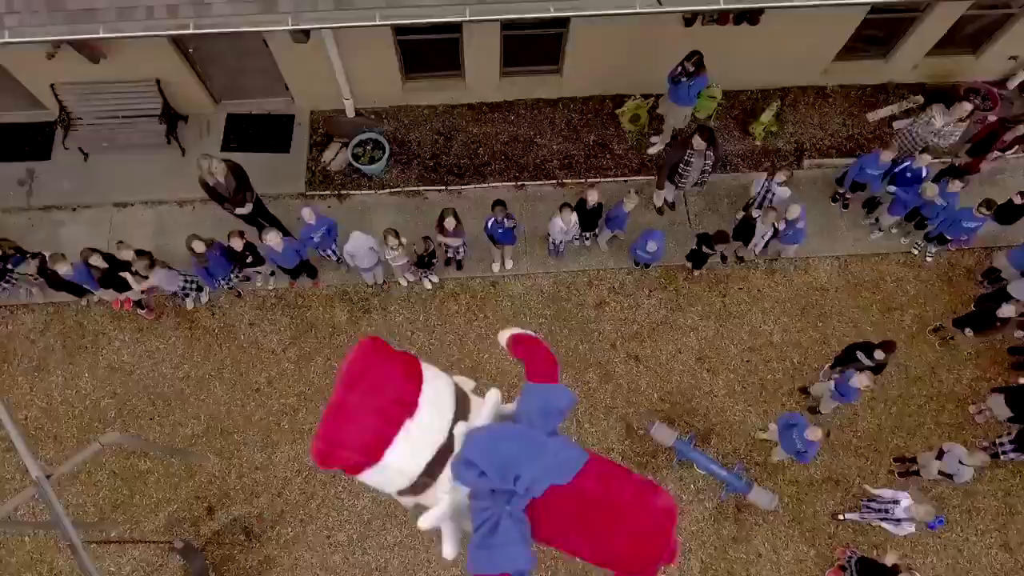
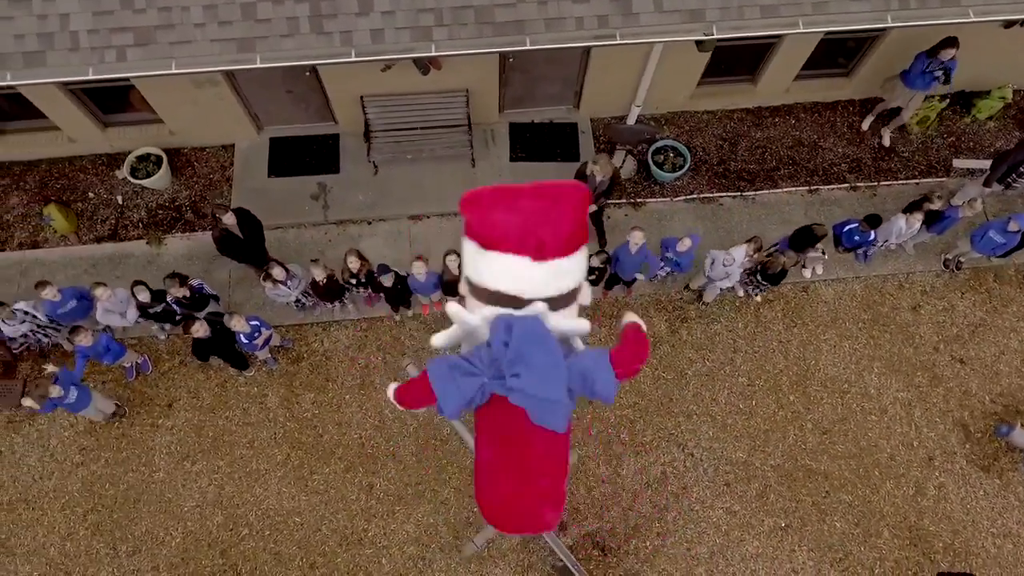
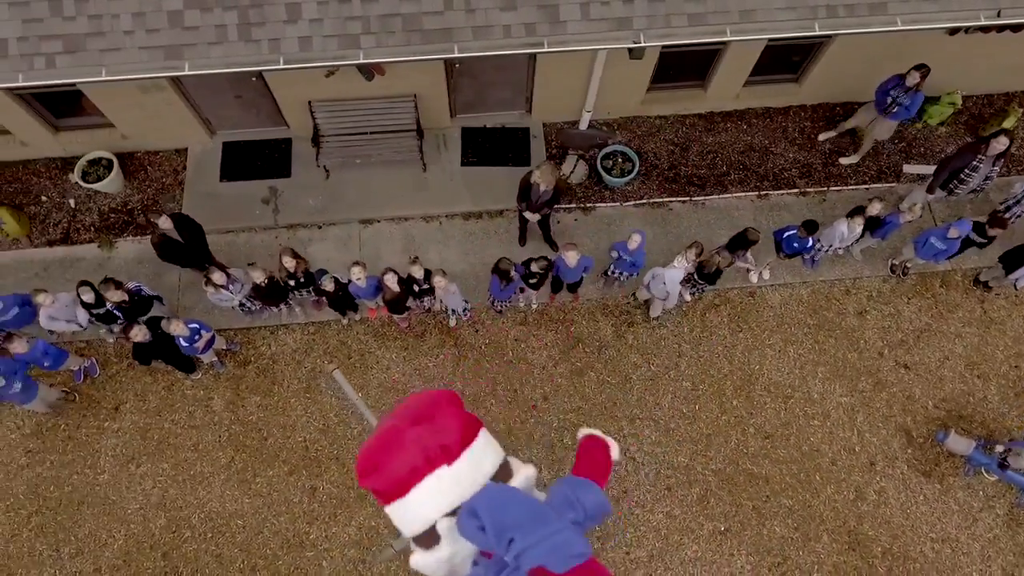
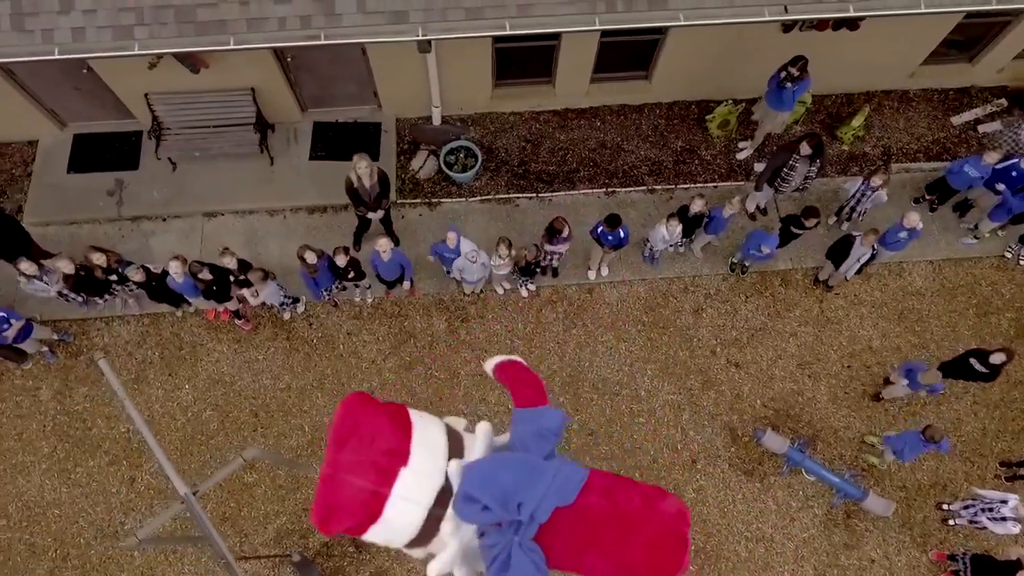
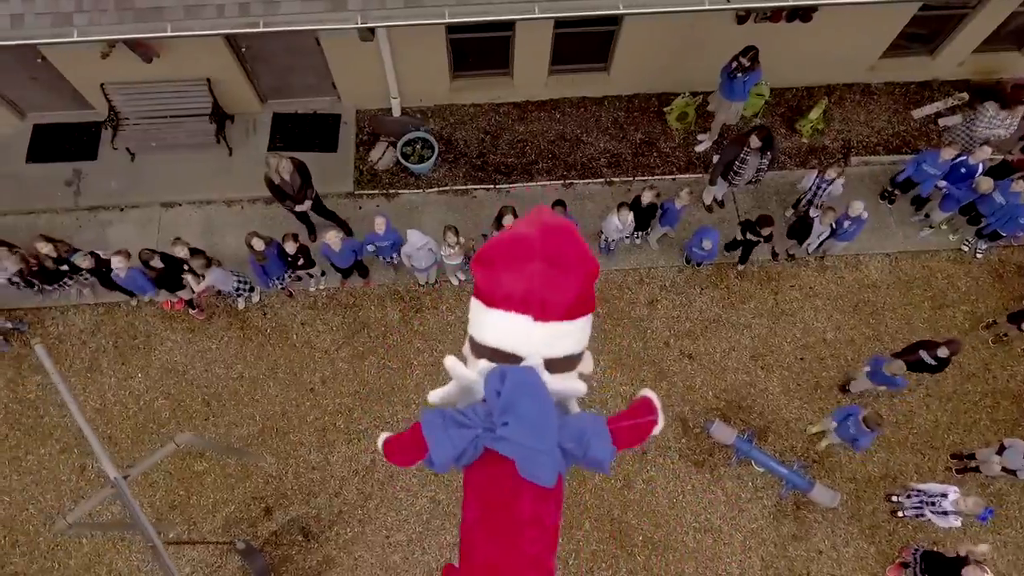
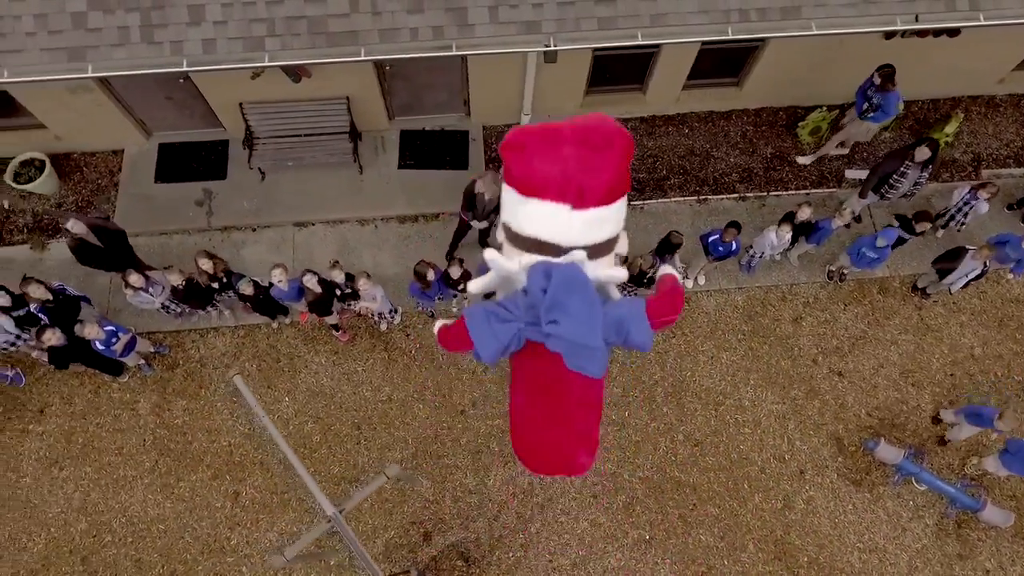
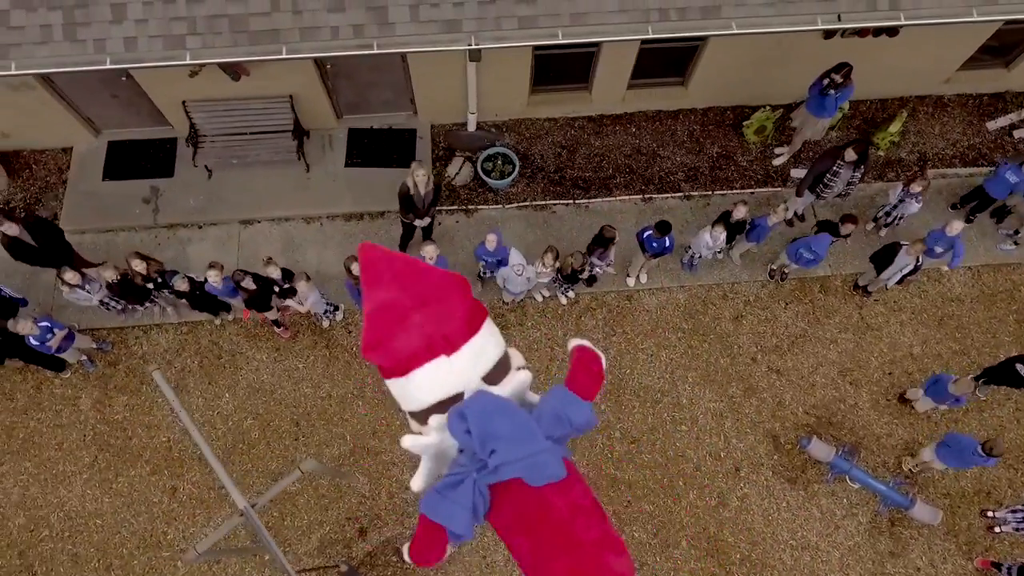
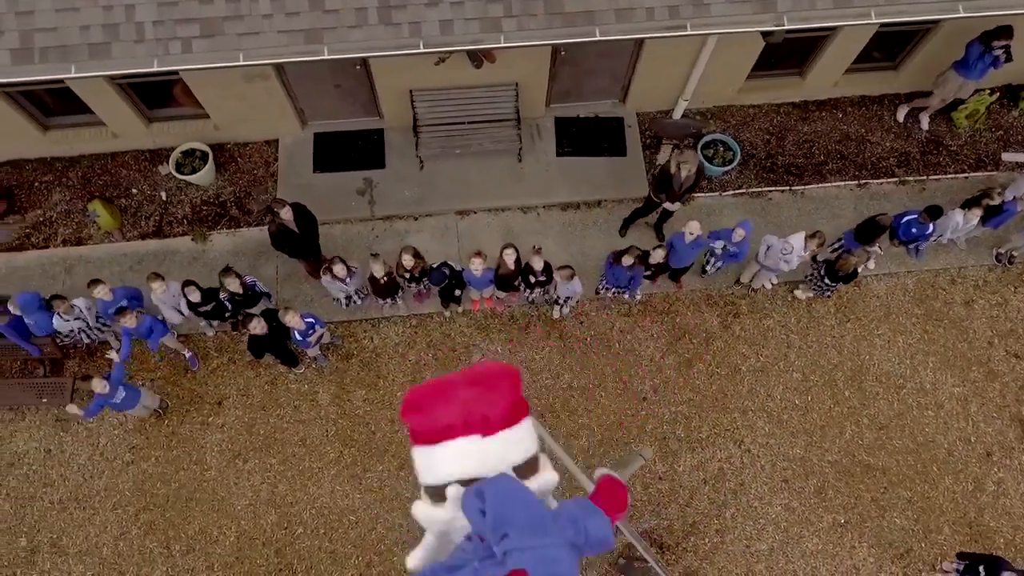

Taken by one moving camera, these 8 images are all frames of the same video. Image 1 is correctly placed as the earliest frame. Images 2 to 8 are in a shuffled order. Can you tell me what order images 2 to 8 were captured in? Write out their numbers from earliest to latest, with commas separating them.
5, 4, 7, 6, 3, 2, 8
